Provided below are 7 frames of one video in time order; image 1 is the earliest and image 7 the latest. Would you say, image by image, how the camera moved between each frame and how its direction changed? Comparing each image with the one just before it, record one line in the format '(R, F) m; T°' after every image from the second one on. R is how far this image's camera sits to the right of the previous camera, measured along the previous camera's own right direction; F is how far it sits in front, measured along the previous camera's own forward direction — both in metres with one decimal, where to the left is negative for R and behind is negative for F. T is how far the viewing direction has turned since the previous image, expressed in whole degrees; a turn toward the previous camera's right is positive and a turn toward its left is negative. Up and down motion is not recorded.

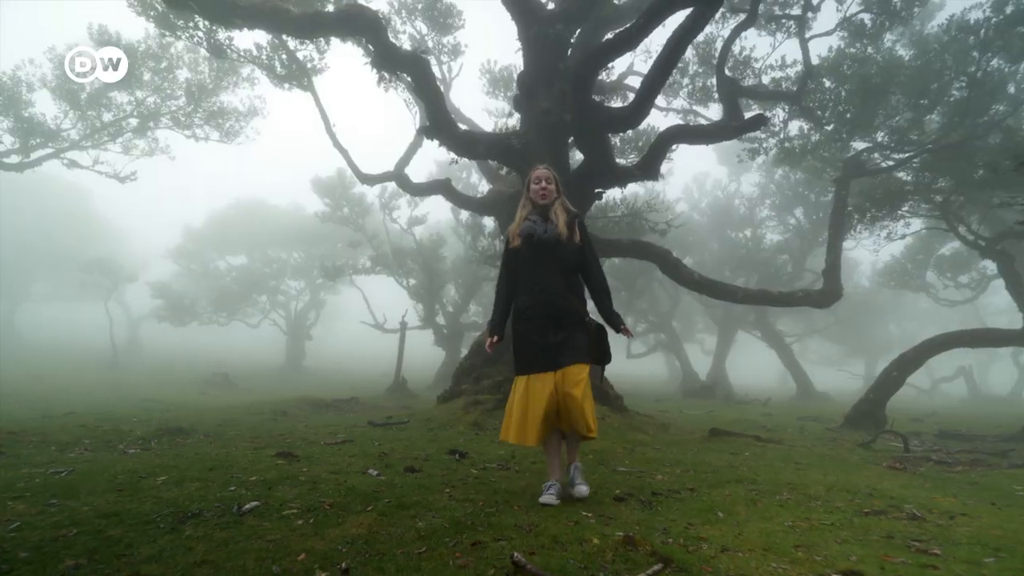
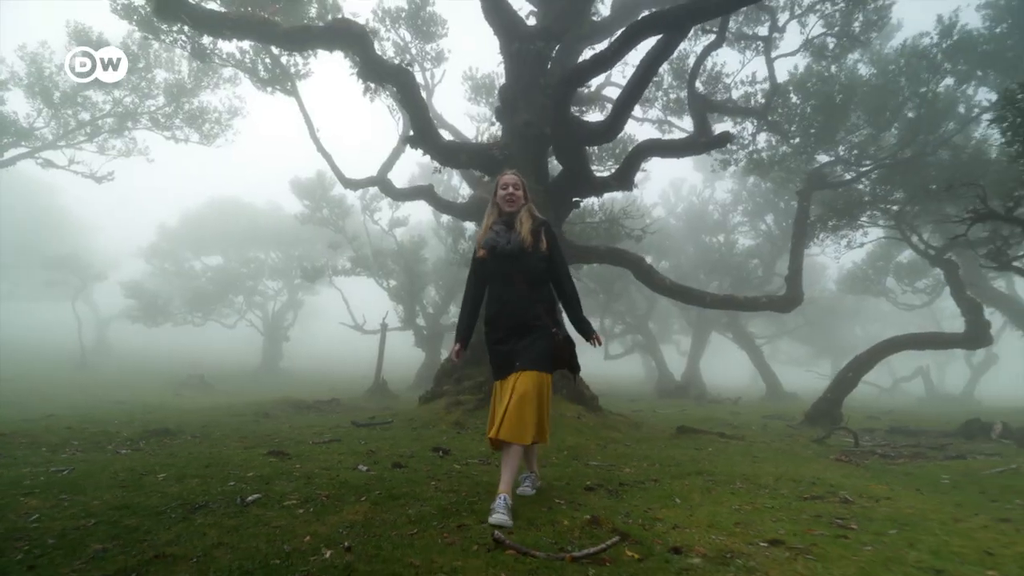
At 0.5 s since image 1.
(0.0, -0.4) m; +2°
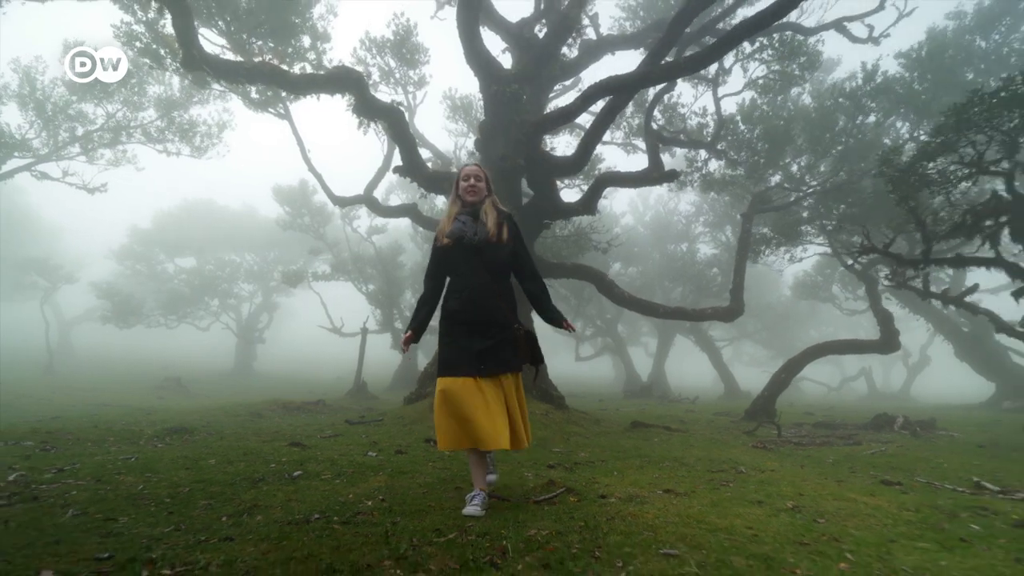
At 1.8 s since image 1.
(-0.1, -1.3) m; +3°
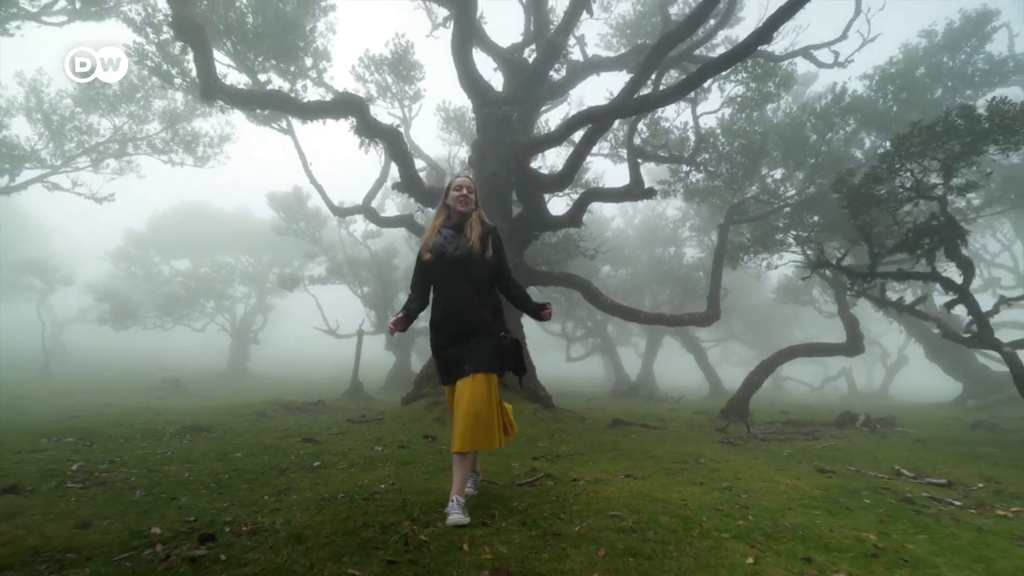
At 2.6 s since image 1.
(0.0, -0.8) m; +1°
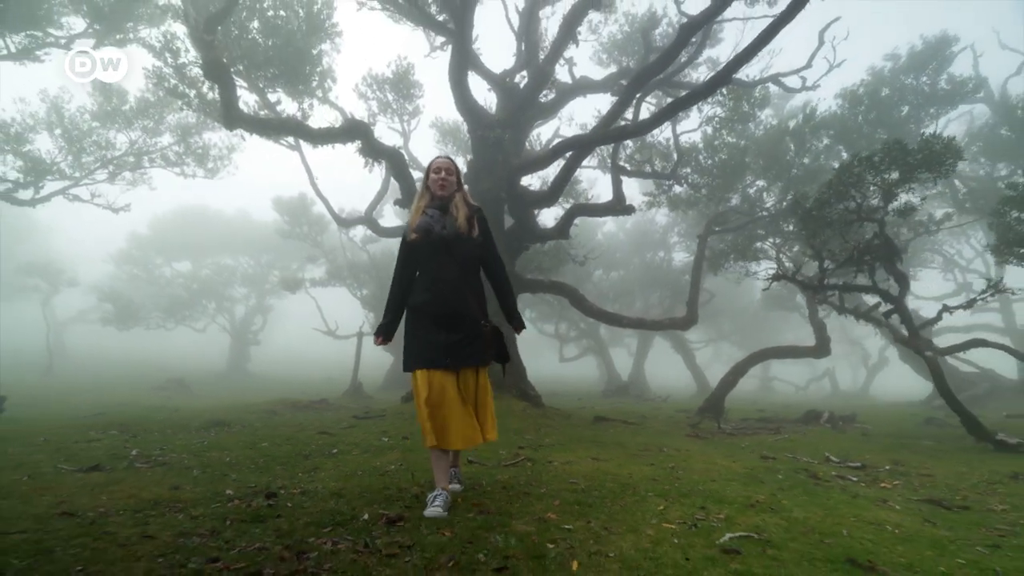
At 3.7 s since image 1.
(+0.1, -1.1) m; 0°
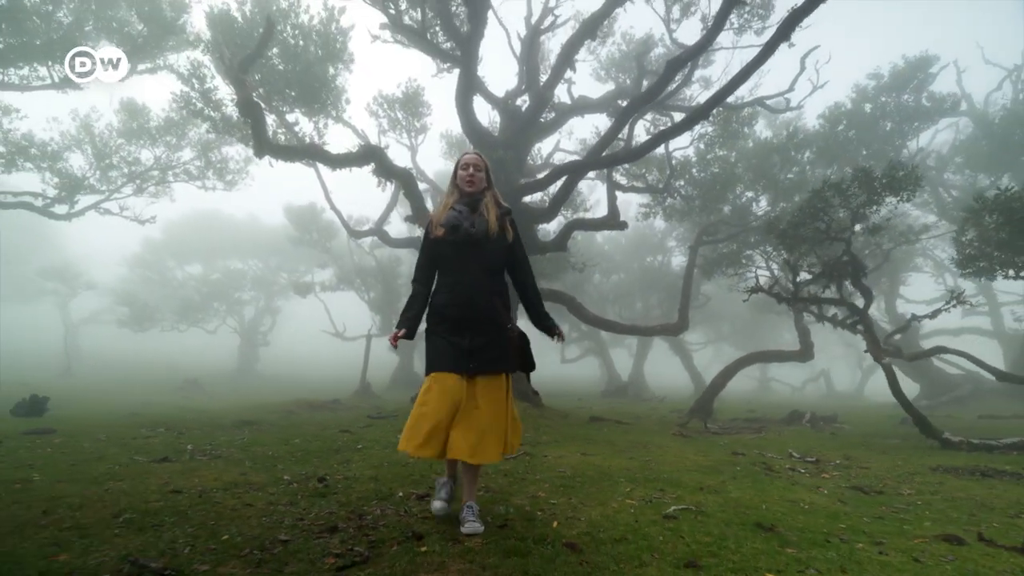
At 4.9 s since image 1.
(0.0, -1.0) m; 0°
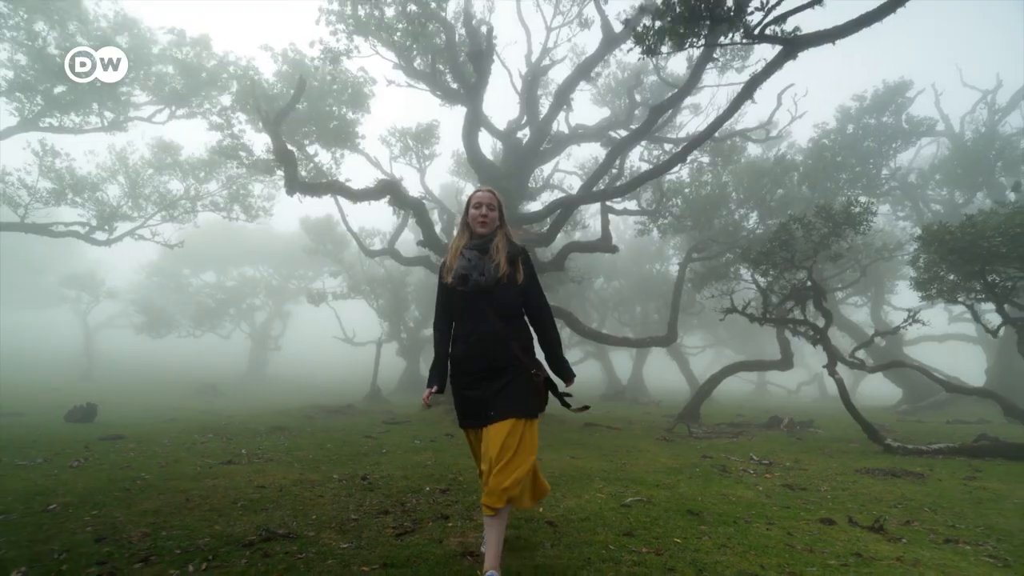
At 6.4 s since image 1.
(+0.1, -1.4) m; 0°
